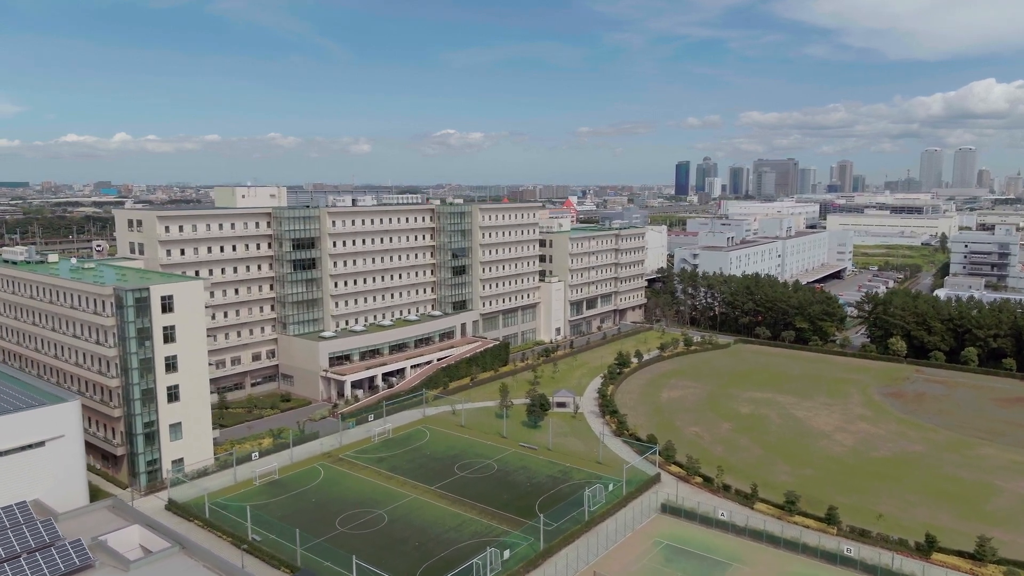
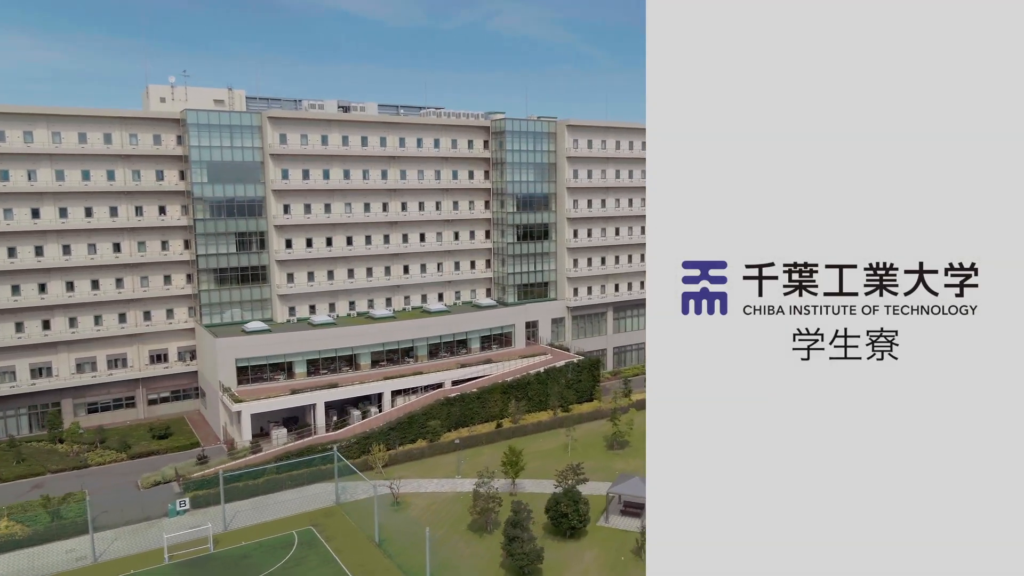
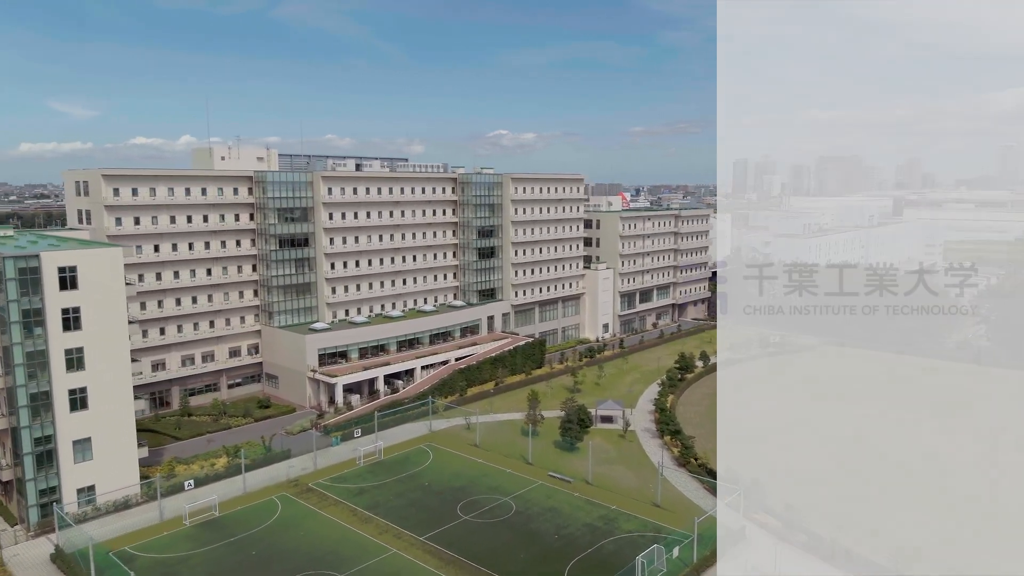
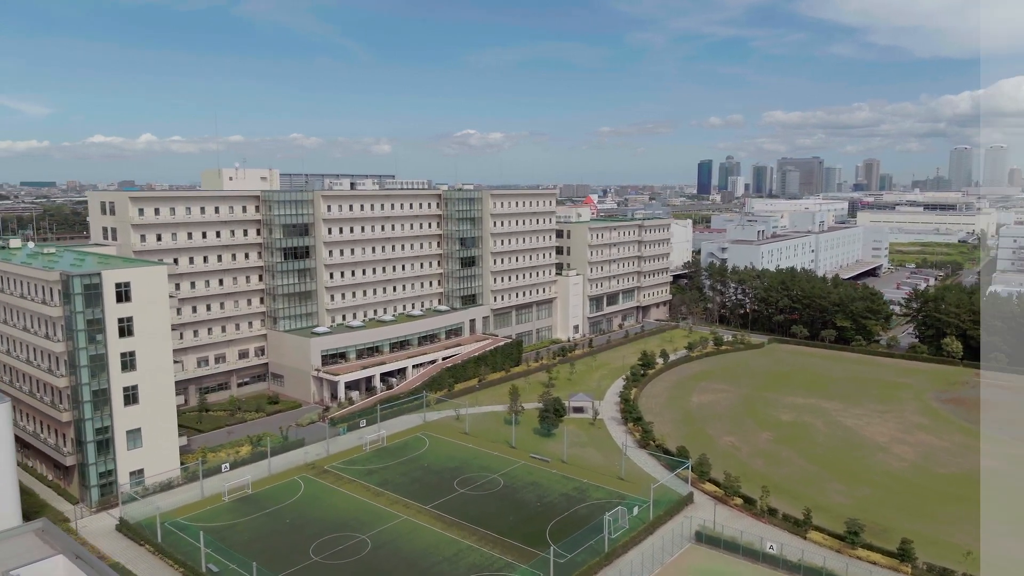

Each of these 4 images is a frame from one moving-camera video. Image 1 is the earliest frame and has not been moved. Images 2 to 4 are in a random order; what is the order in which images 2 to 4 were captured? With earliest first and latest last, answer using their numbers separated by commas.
4, 3, 2
